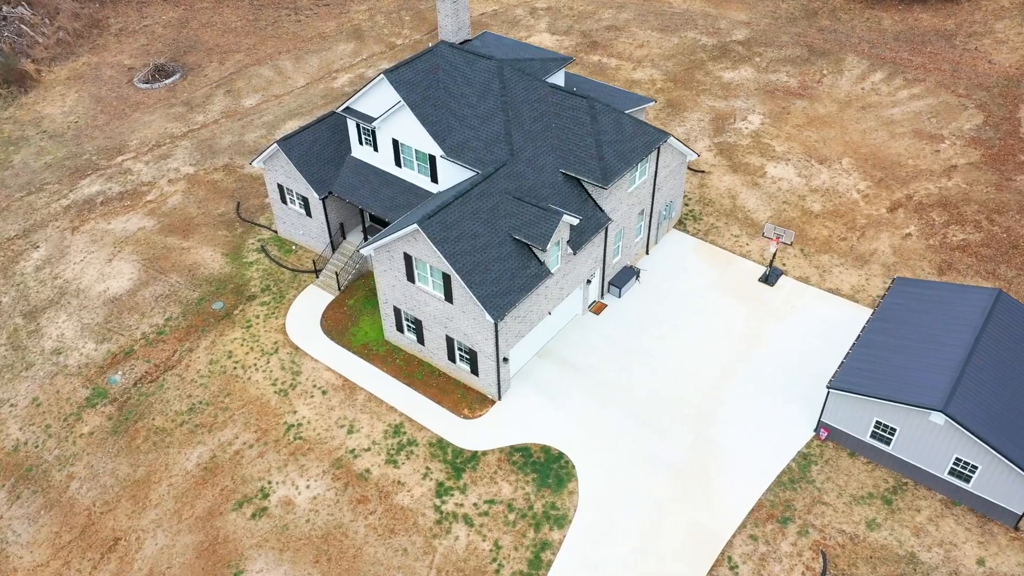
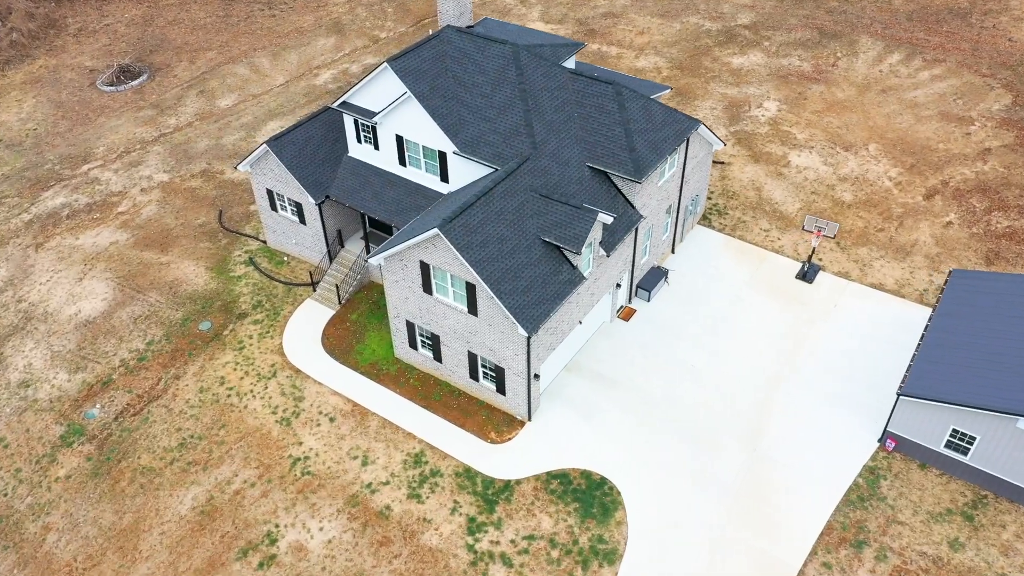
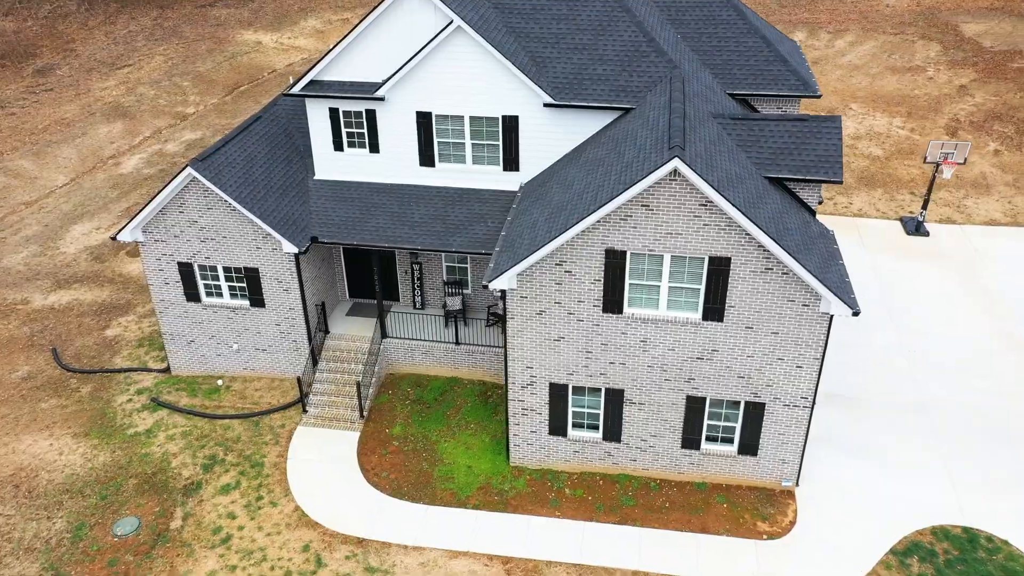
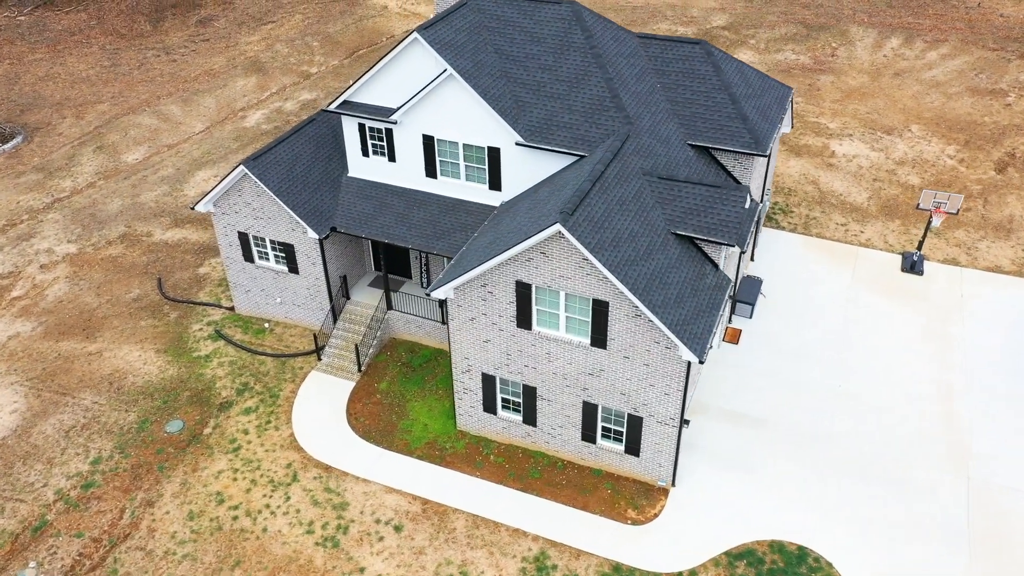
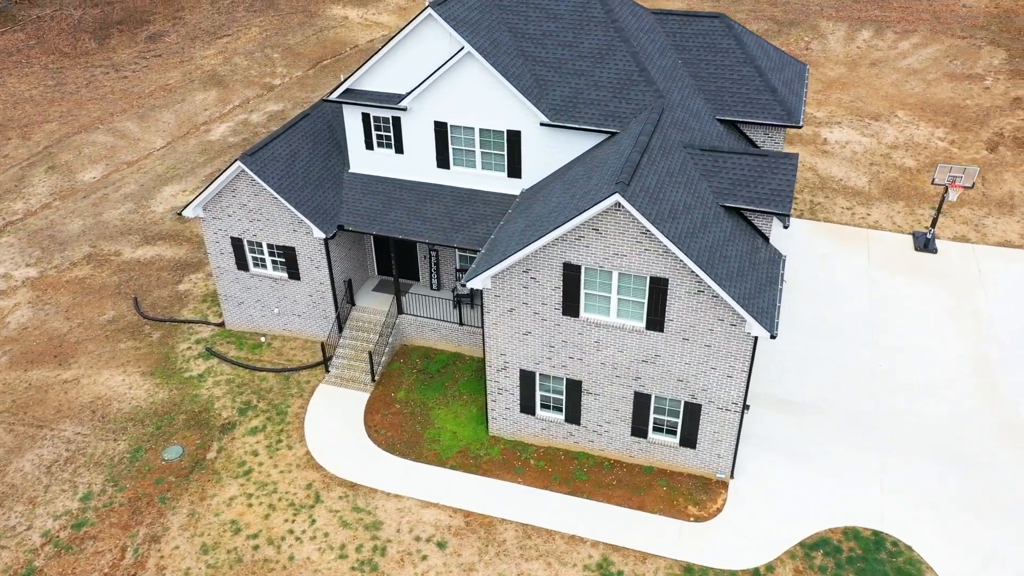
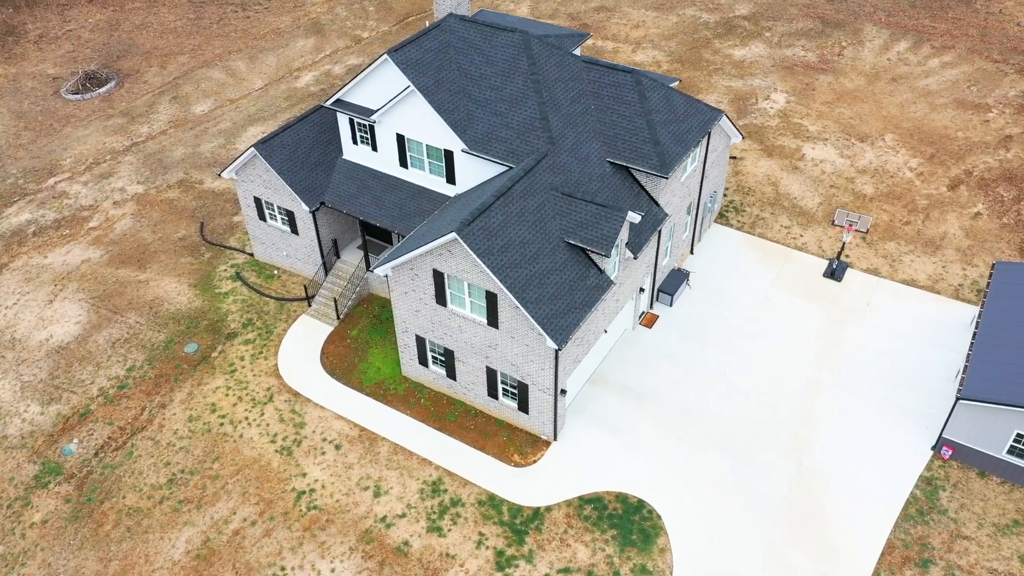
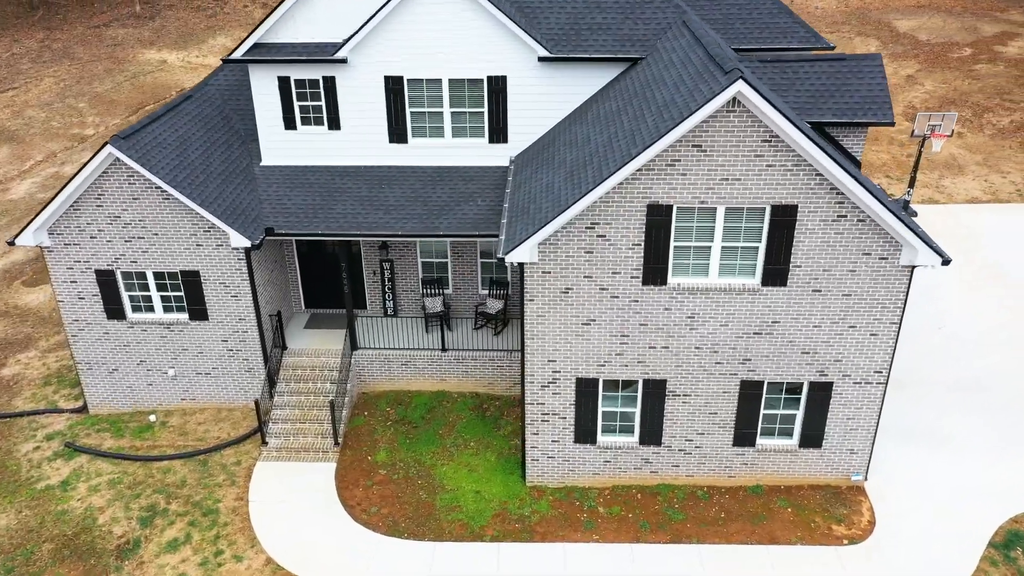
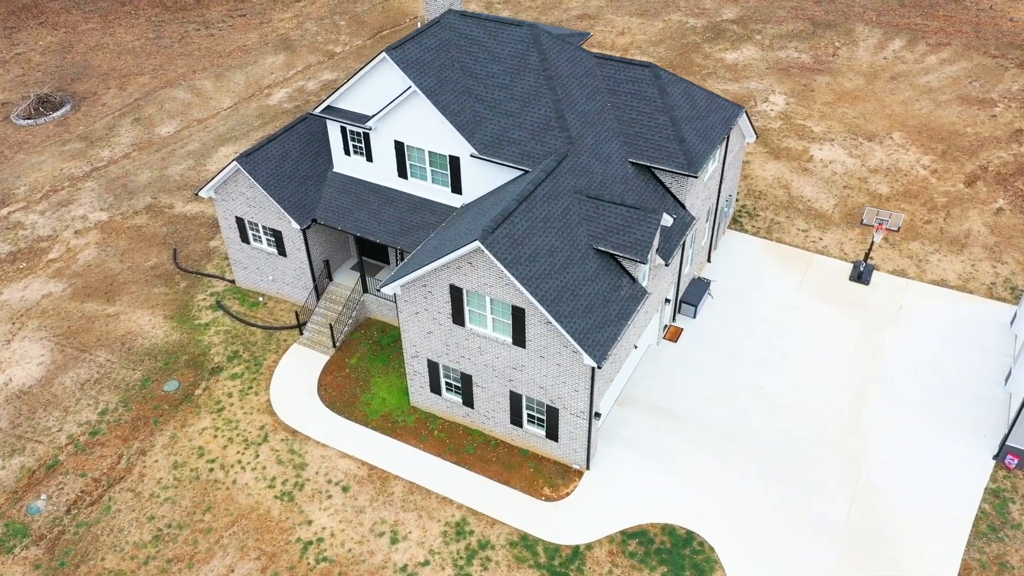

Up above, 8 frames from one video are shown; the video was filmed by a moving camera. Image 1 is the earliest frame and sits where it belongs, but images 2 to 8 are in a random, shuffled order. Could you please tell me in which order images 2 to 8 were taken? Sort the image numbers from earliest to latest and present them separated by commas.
2, 6, 8, 4, 5, 3, 7
